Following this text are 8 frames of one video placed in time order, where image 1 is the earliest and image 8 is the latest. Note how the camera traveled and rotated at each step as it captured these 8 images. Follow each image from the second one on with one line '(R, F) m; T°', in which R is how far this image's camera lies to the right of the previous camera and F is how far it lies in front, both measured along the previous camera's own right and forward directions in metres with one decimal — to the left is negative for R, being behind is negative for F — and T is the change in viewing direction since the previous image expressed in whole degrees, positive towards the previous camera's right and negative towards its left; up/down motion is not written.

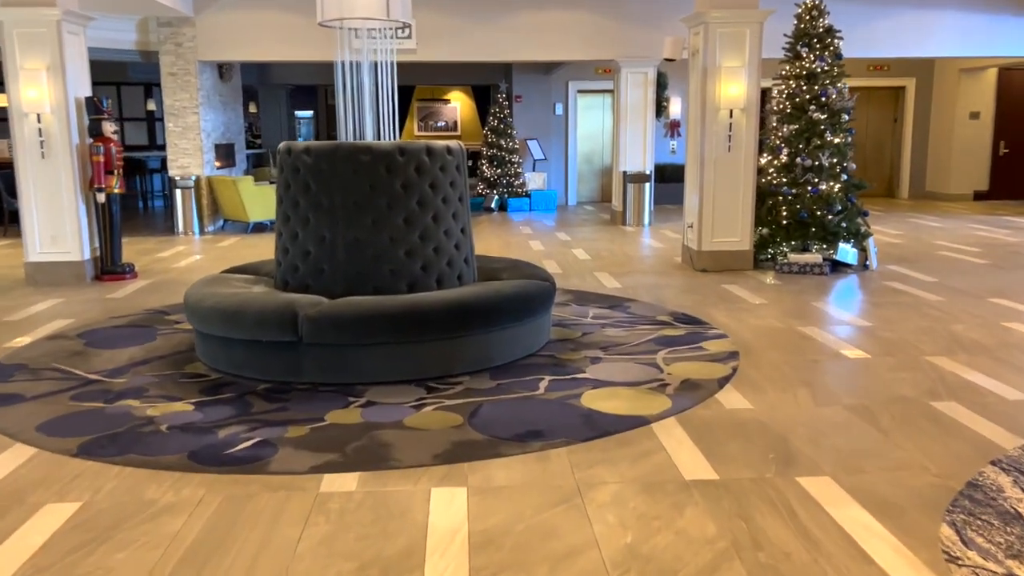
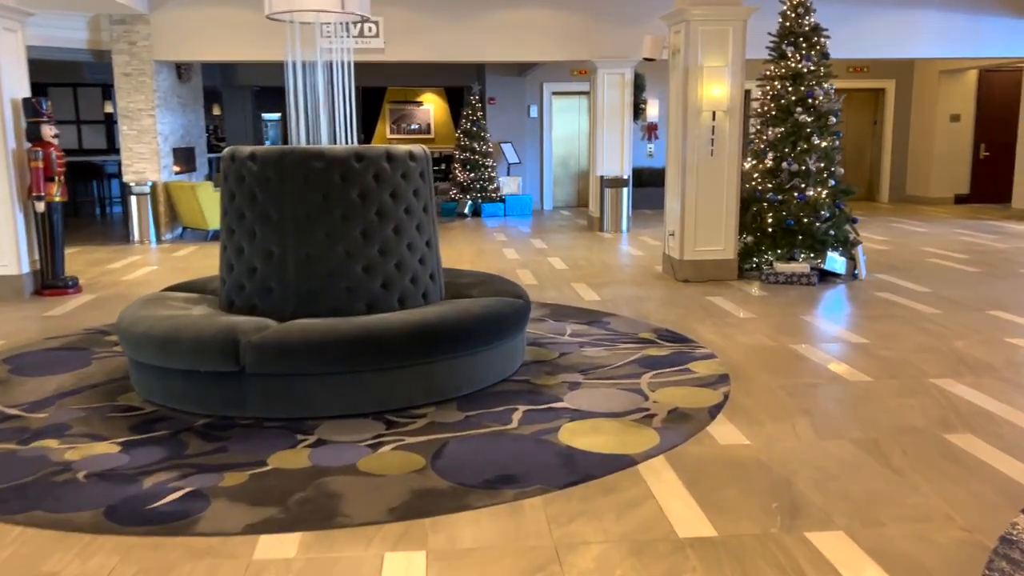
(0.0, +0.4) m; +2°
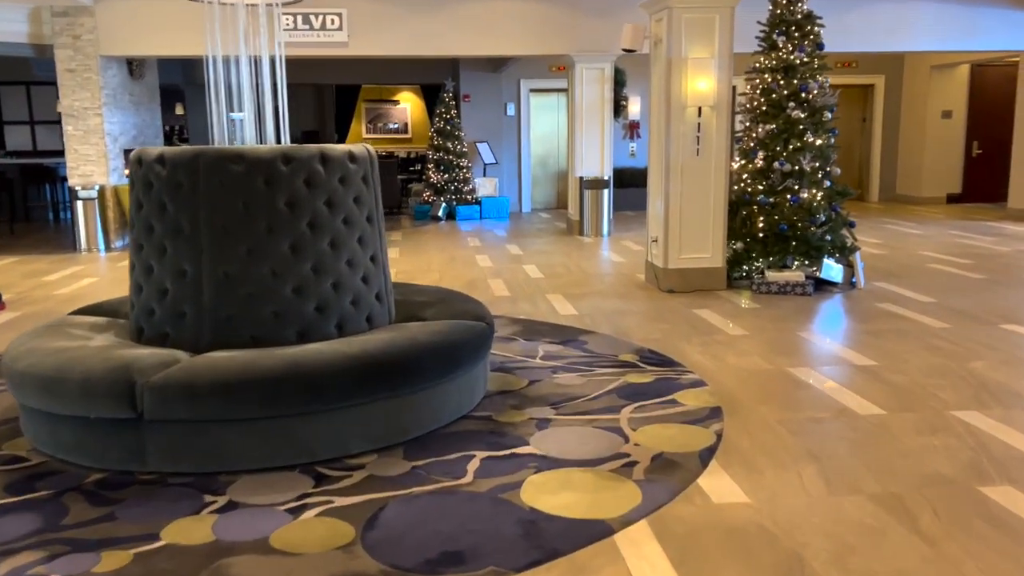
(+0.1, +0.6) m; +1°
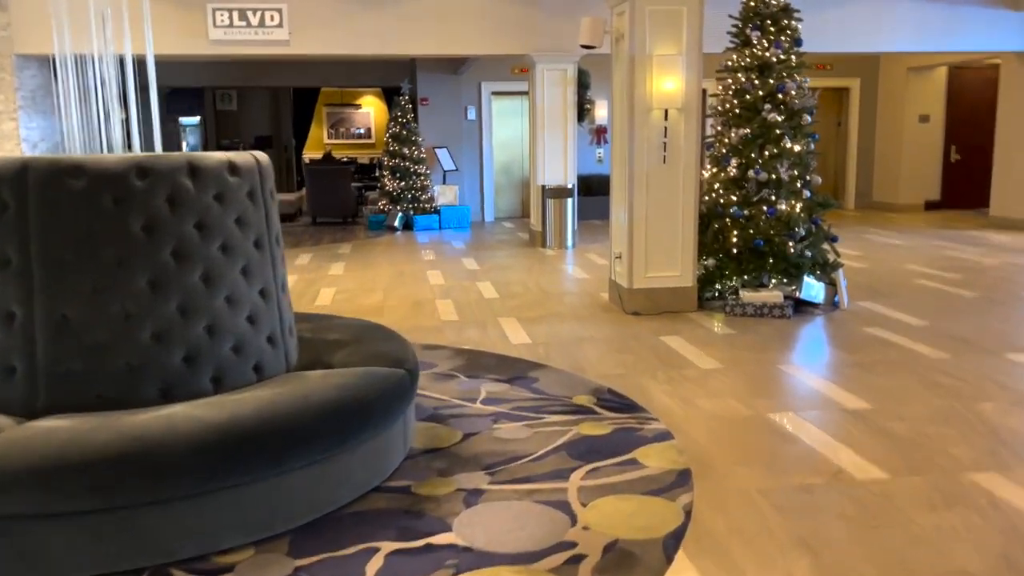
(+0.2, +0.7) m; +2°
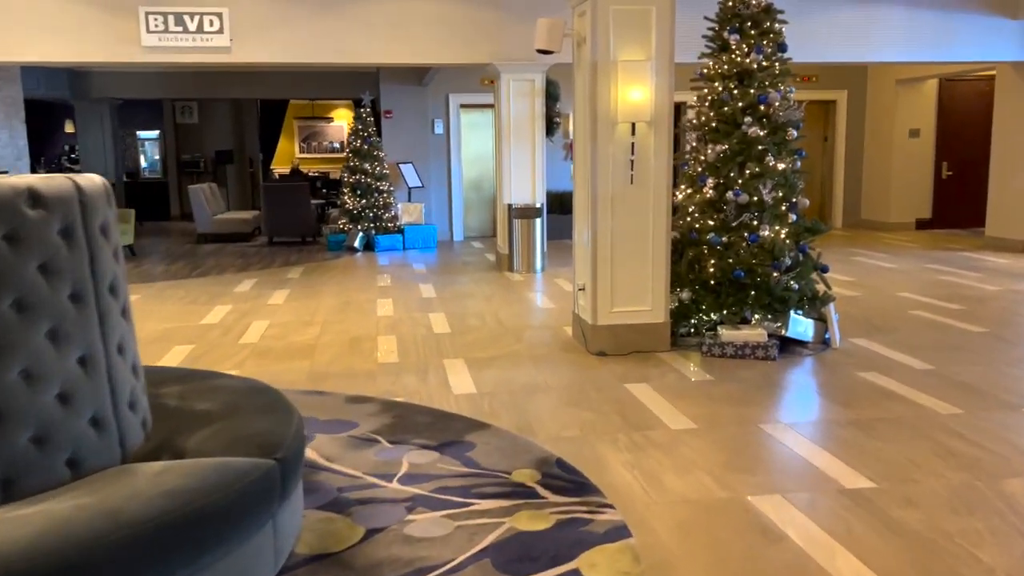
(+0.3, +0.7) m; +1°
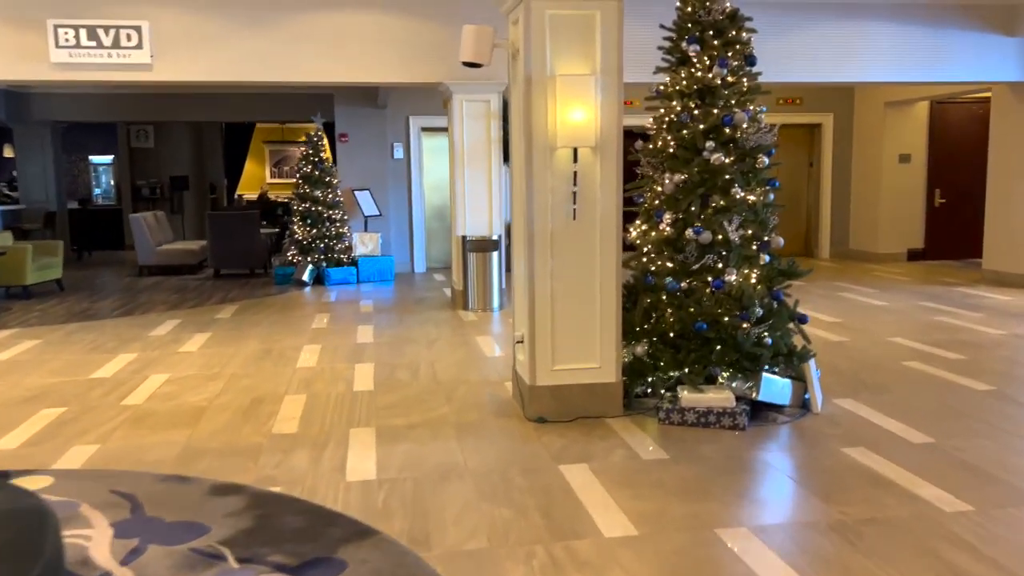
(+0.4, +0.8) m; +1°
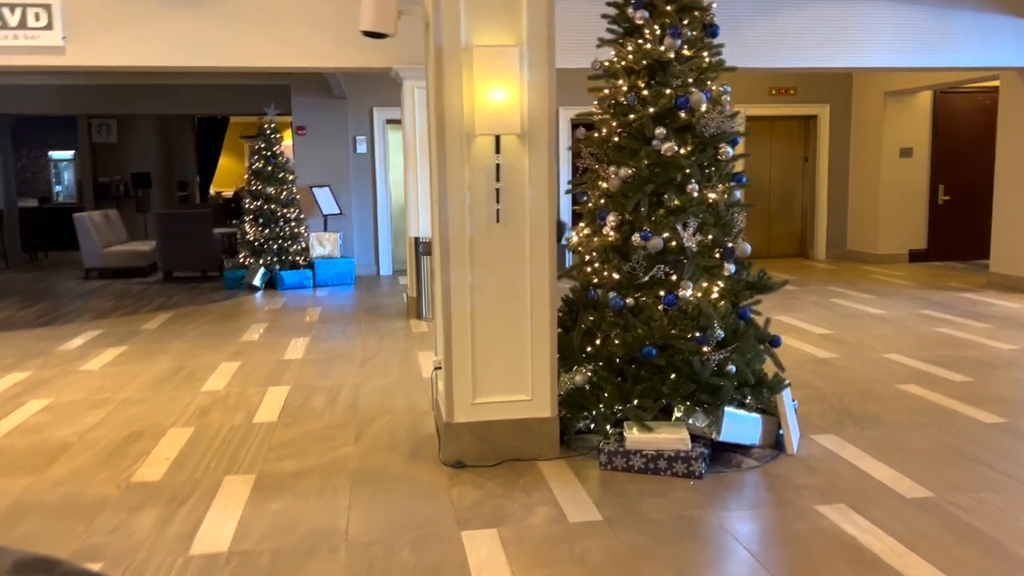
(+0.4, +0.8) m; 0°
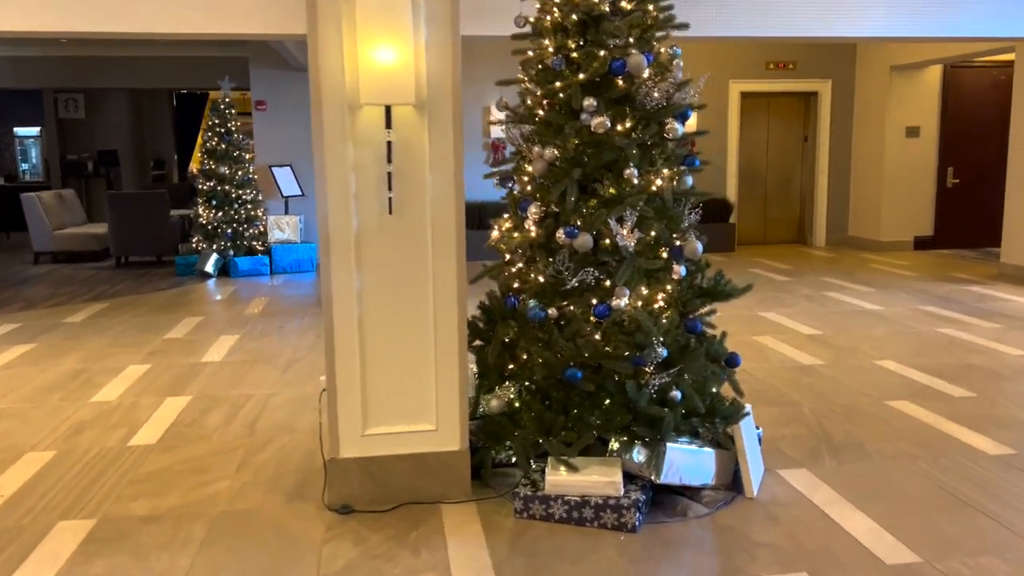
(+0.4, +0.7) m; -1°
